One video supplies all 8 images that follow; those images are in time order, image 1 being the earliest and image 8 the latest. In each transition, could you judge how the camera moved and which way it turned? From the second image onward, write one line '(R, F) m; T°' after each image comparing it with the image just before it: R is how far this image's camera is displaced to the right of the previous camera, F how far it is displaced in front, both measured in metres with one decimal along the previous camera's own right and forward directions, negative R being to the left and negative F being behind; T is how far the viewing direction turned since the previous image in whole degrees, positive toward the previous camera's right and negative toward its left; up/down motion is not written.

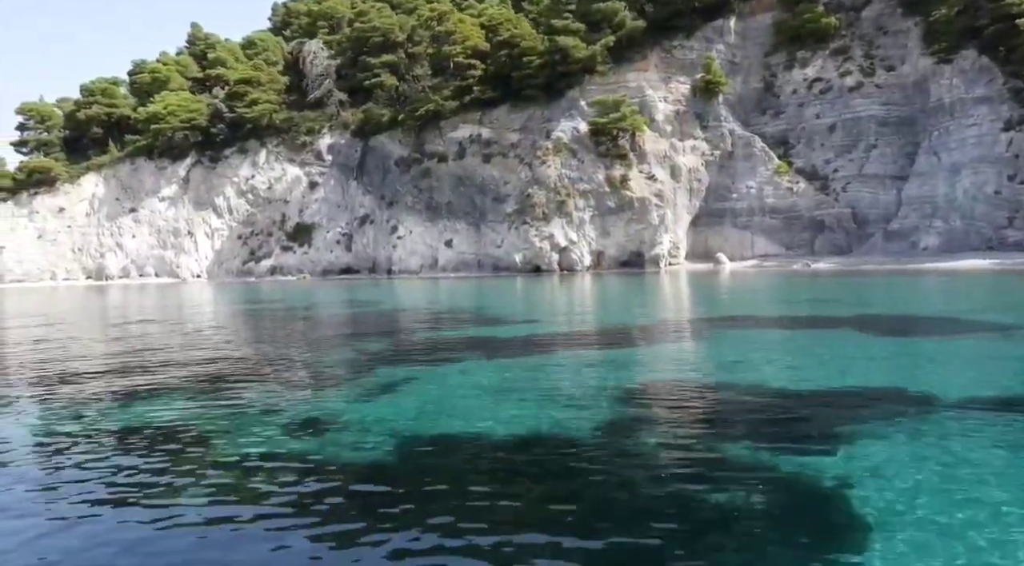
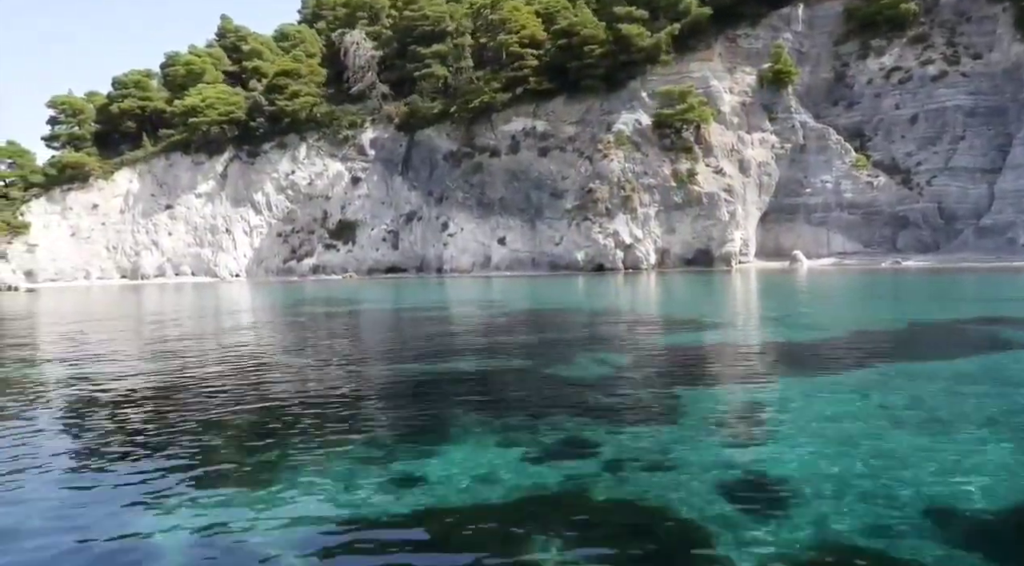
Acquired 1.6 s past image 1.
(-2.8, +1.7) m; 0°
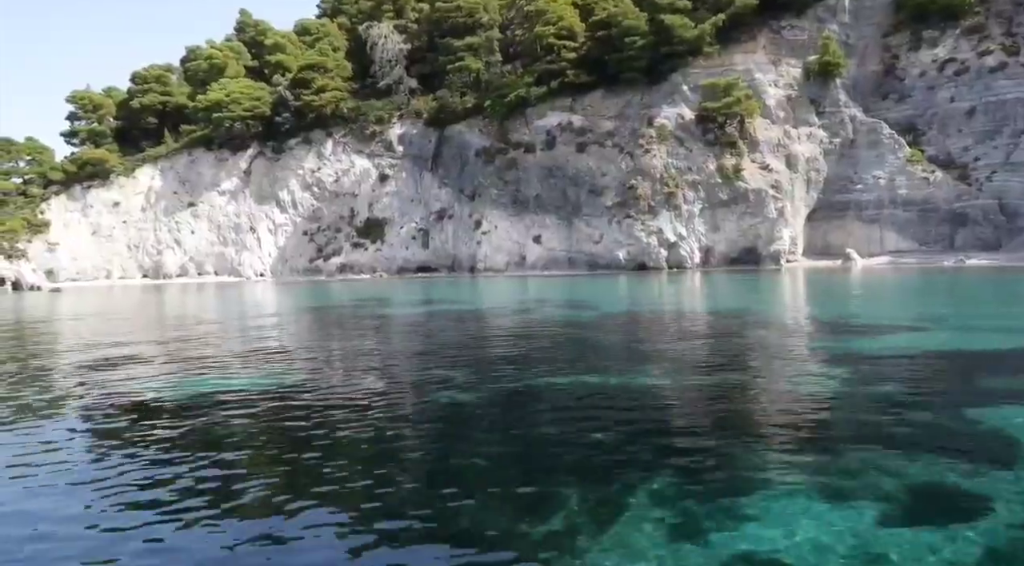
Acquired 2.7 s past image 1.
(-1.7, +1.2) m; 0°
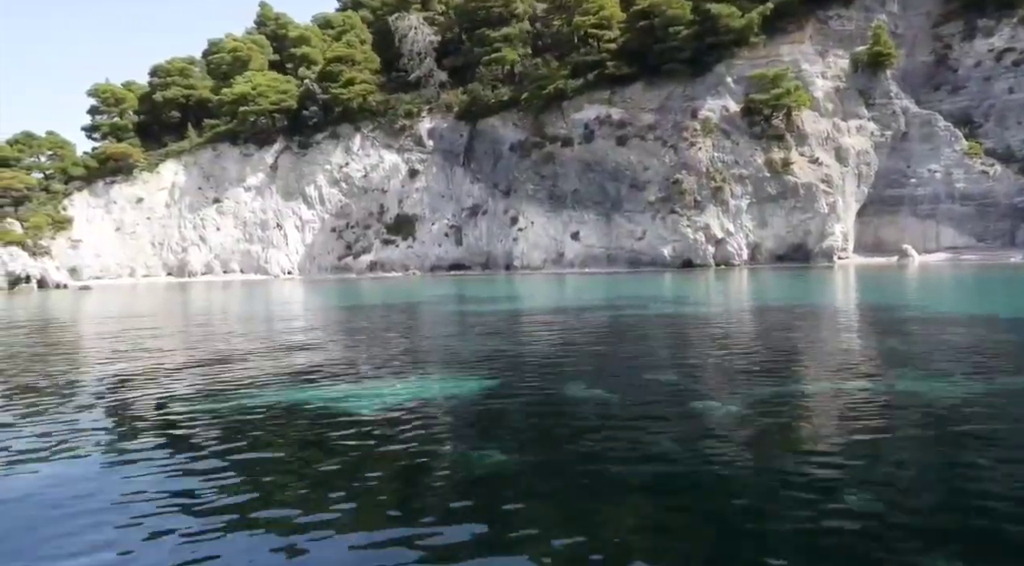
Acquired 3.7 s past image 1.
(-1.8, +1.1) m; 0°
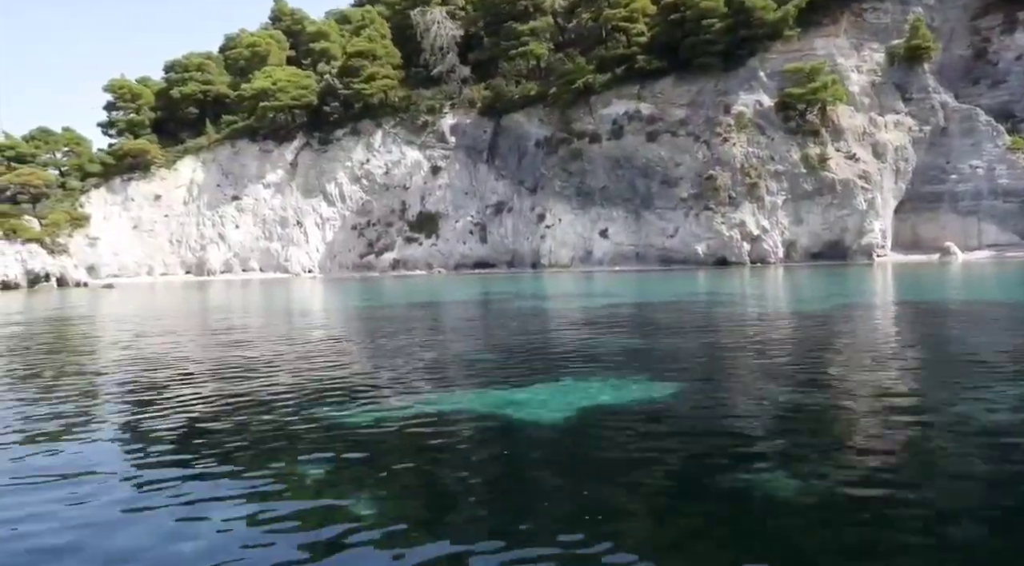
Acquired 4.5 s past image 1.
(-1.3, +0.8) m; 0°
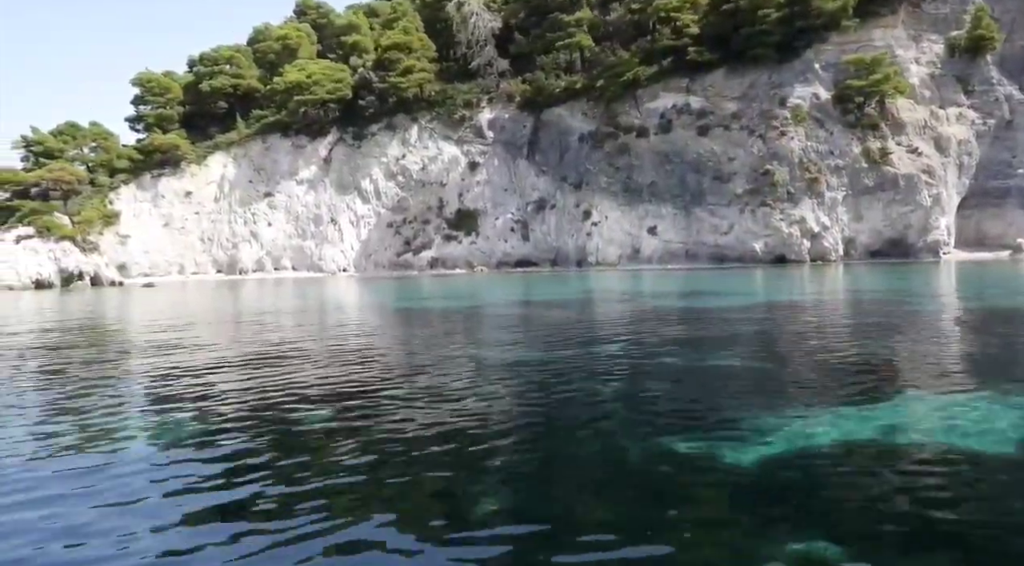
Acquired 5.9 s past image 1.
(-2.2, +1.1) m; 0°
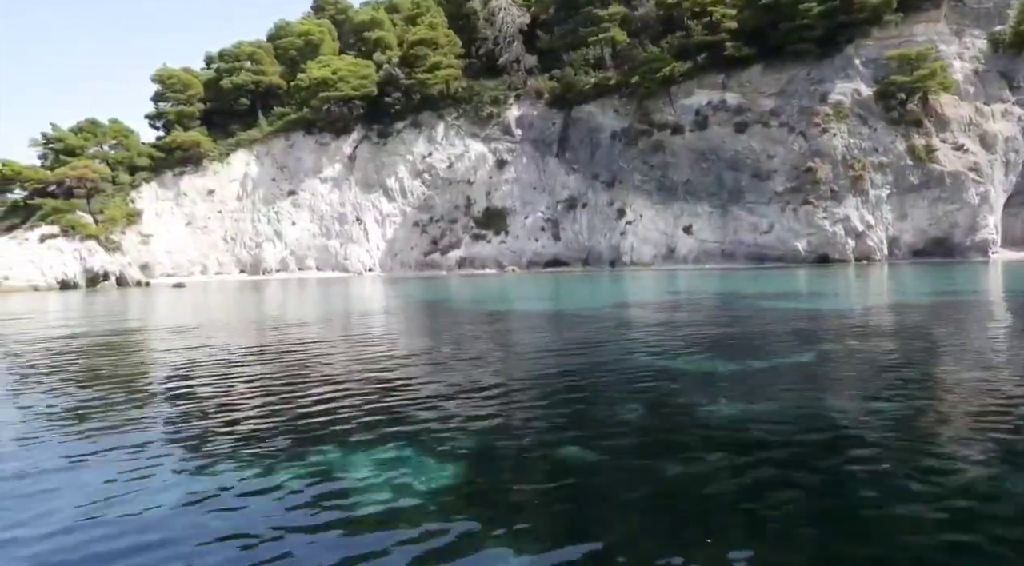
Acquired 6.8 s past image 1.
(-1.6, +0.8) m; 0°
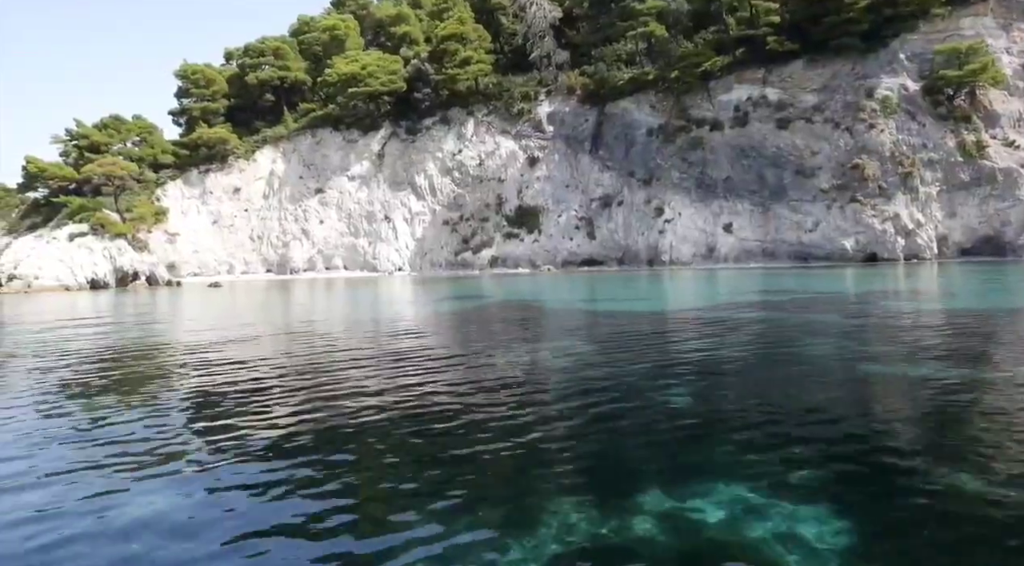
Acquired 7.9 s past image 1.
(-1.7, +0.8) m; 0°
